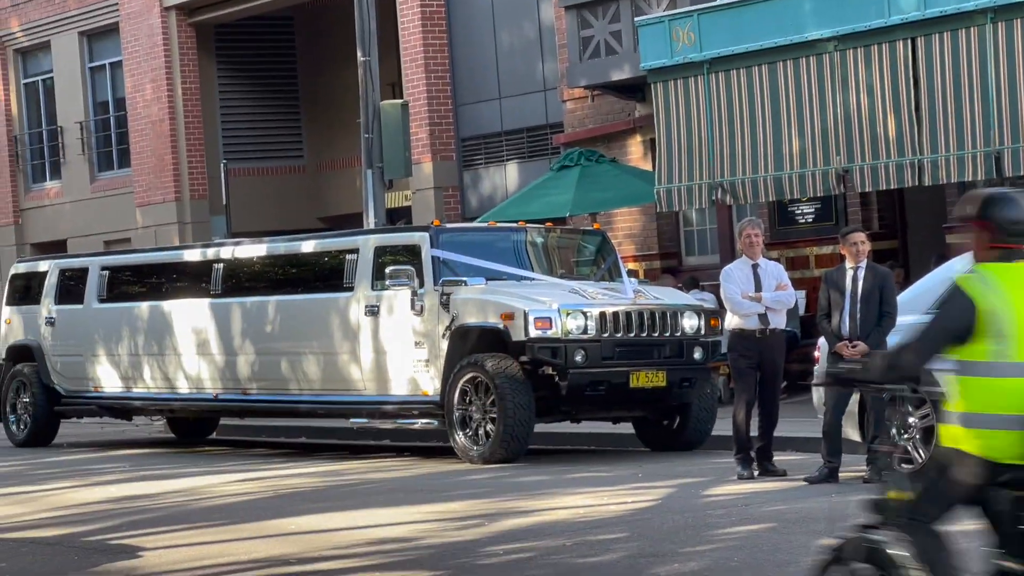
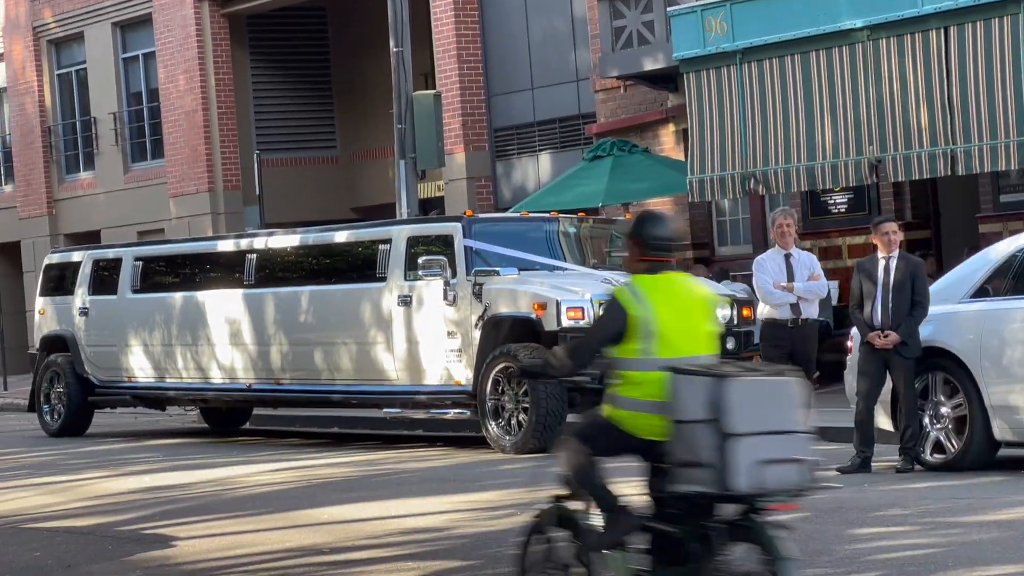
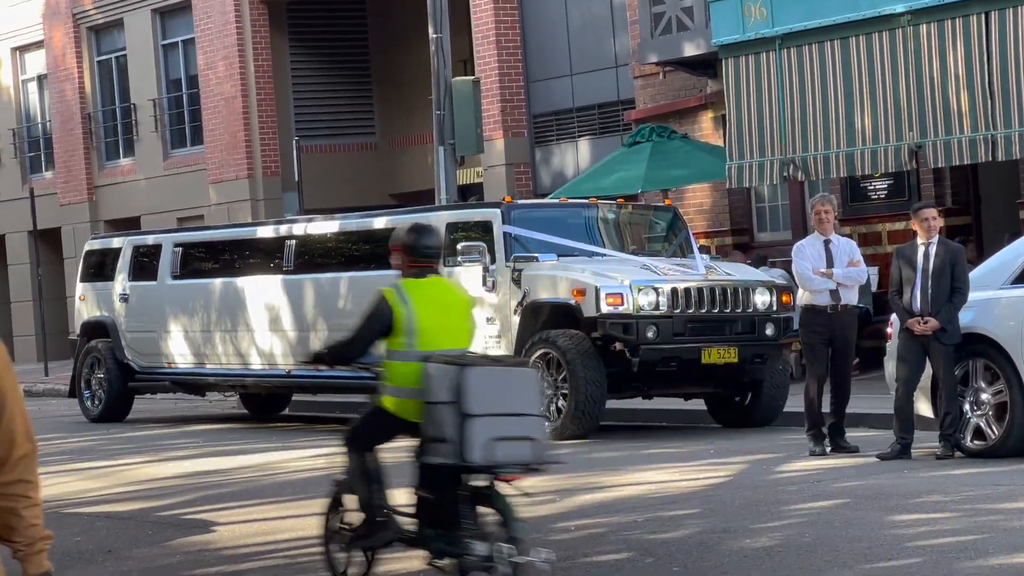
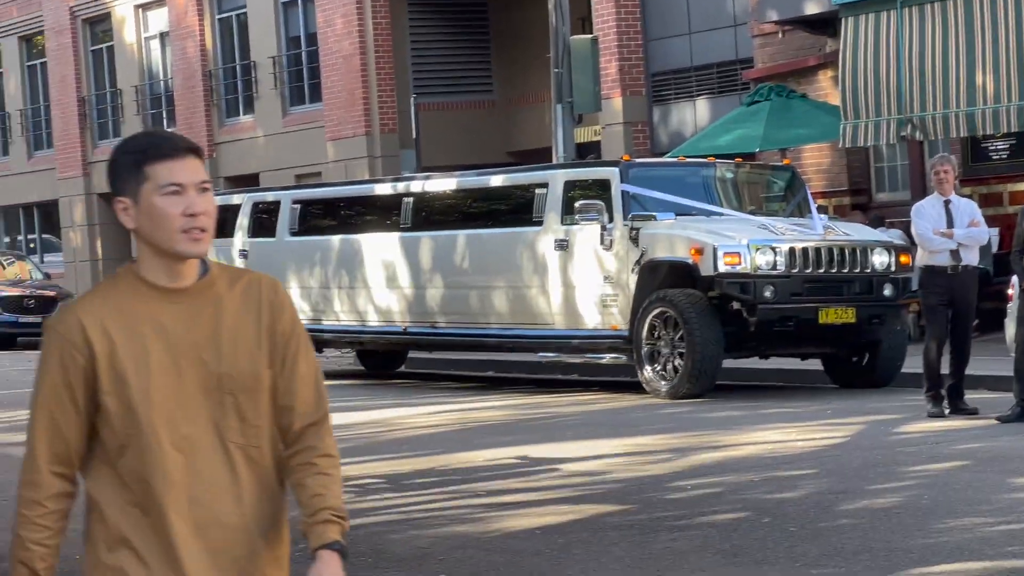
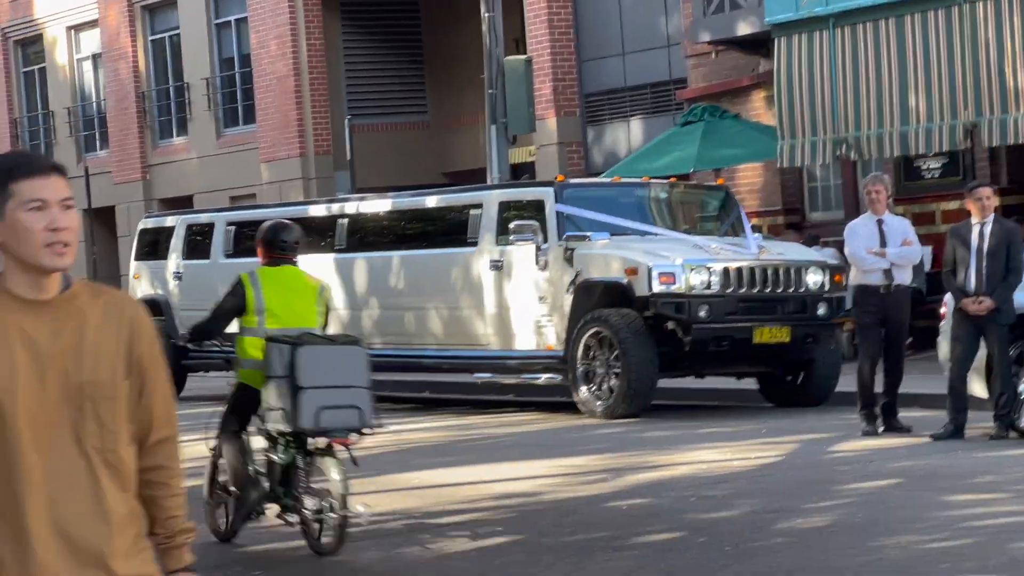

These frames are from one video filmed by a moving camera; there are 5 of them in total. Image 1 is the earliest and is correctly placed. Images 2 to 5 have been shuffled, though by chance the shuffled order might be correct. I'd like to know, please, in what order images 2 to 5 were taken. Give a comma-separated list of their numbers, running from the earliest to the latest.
2, 3, 5, 4
